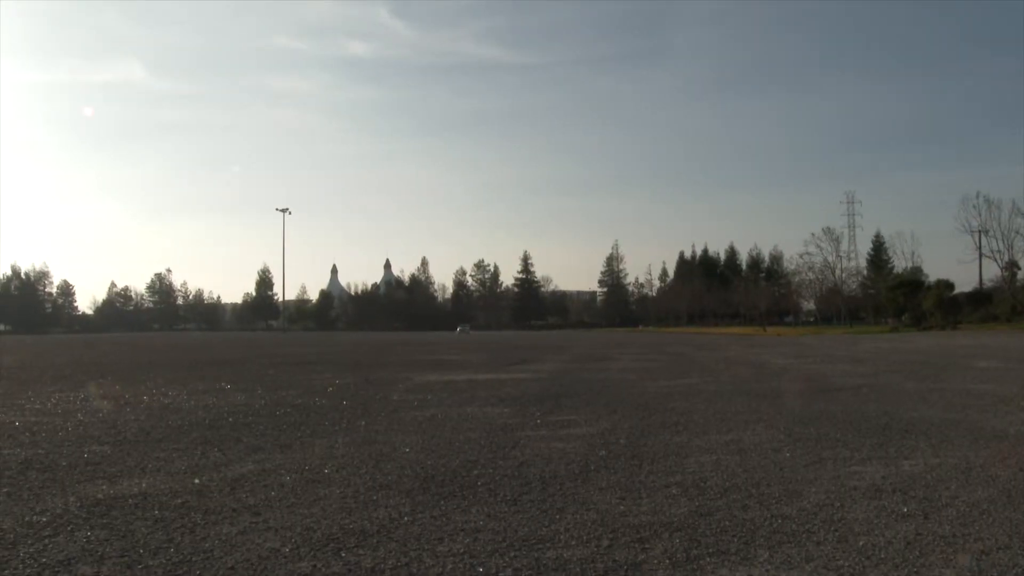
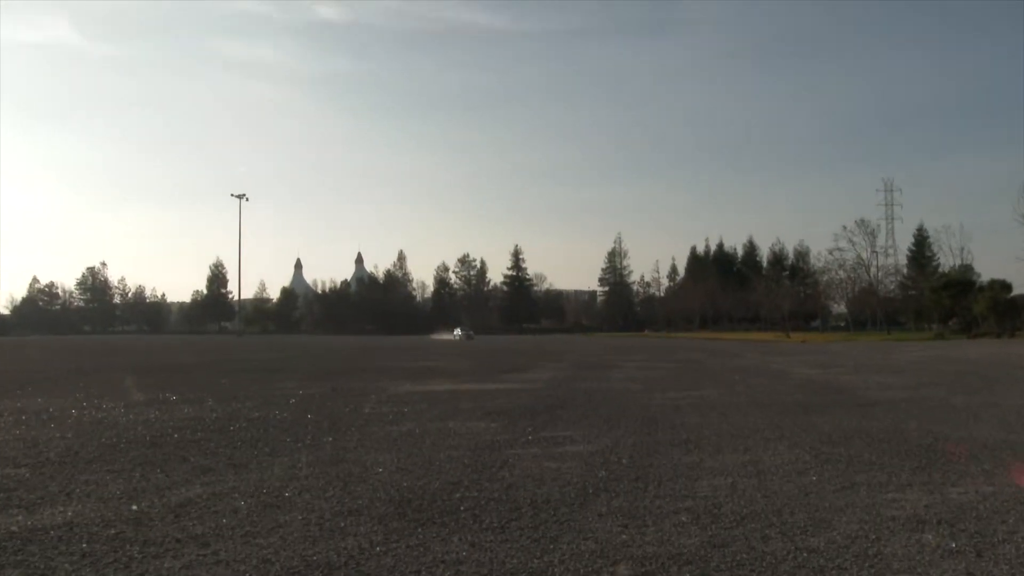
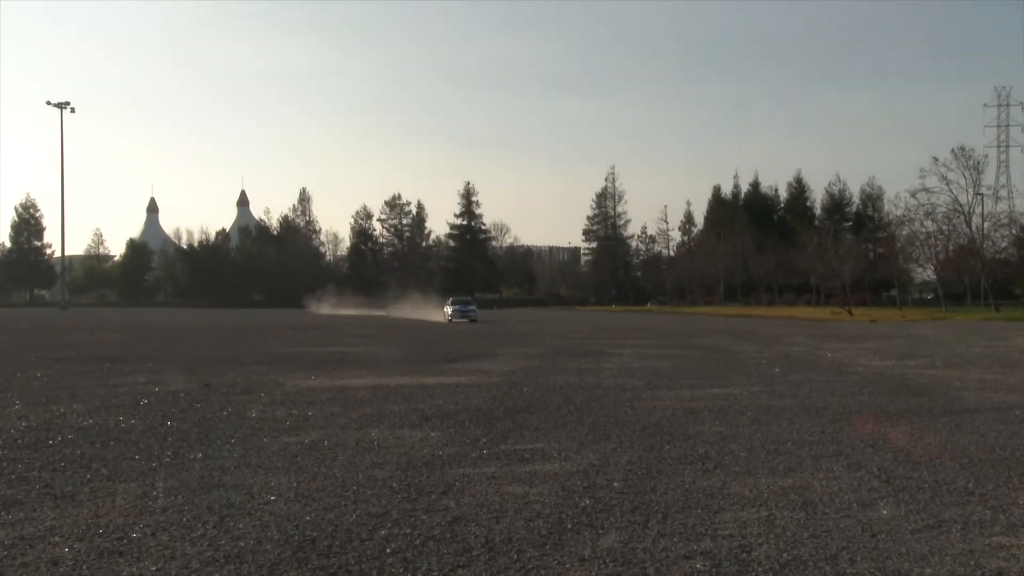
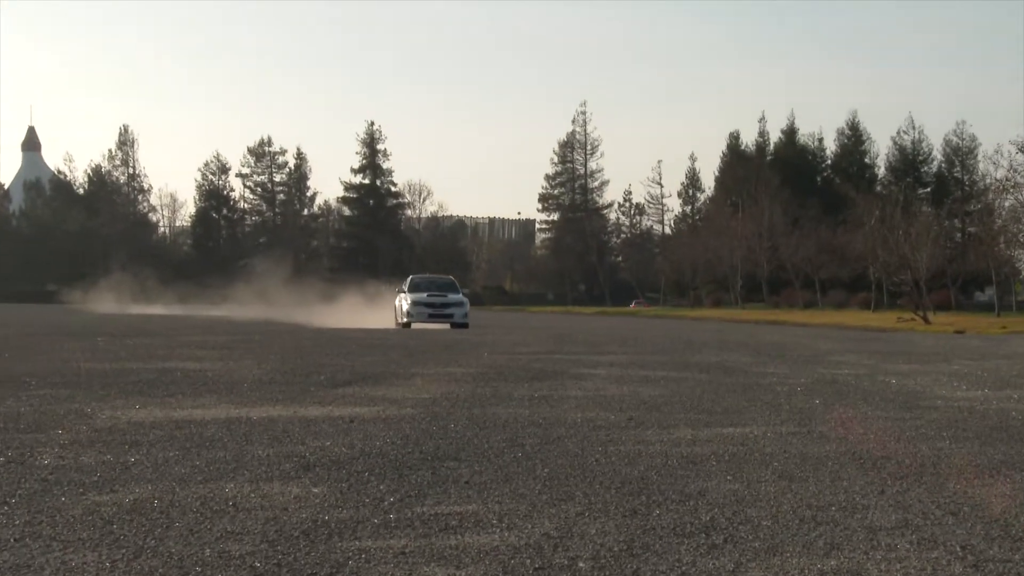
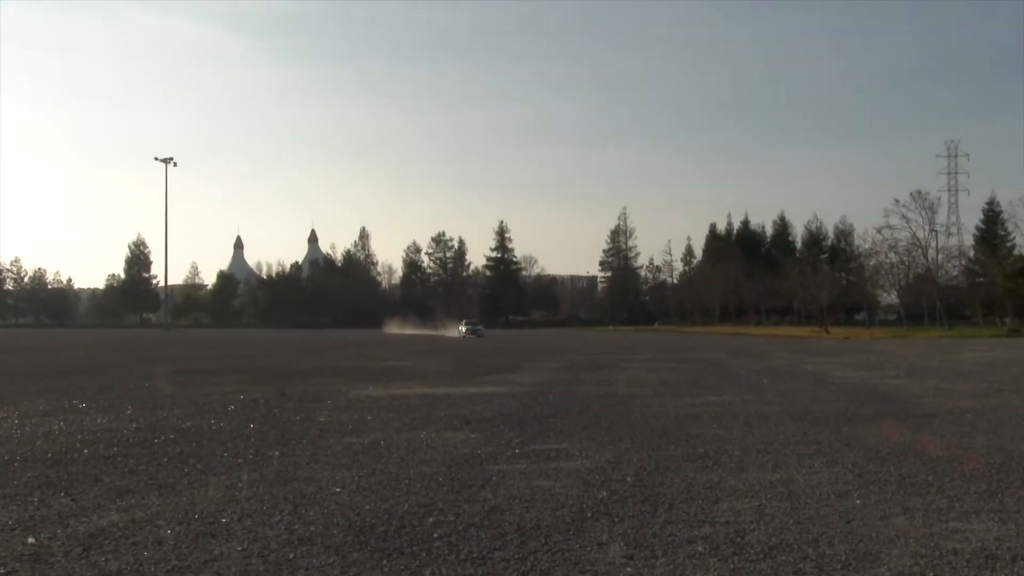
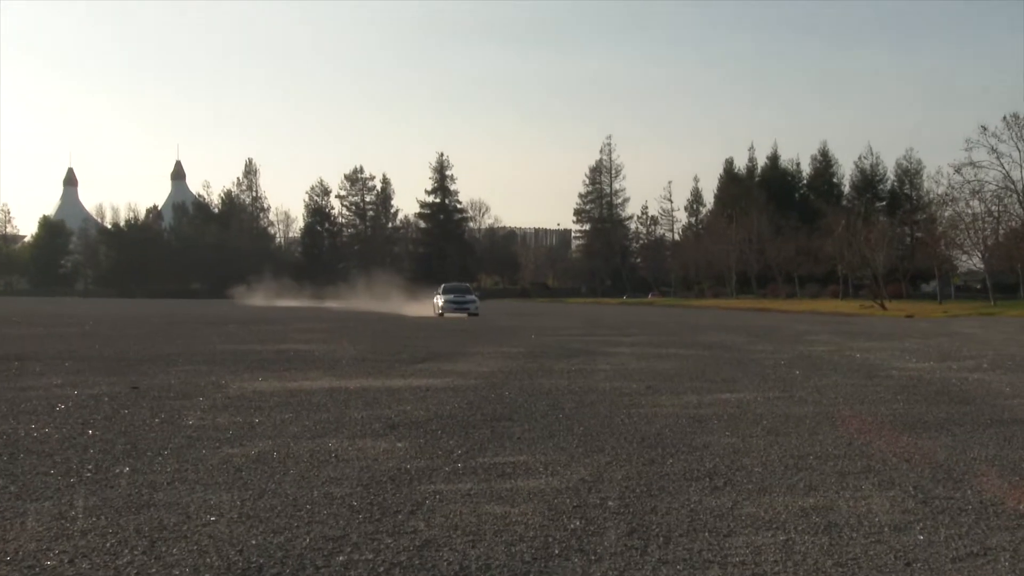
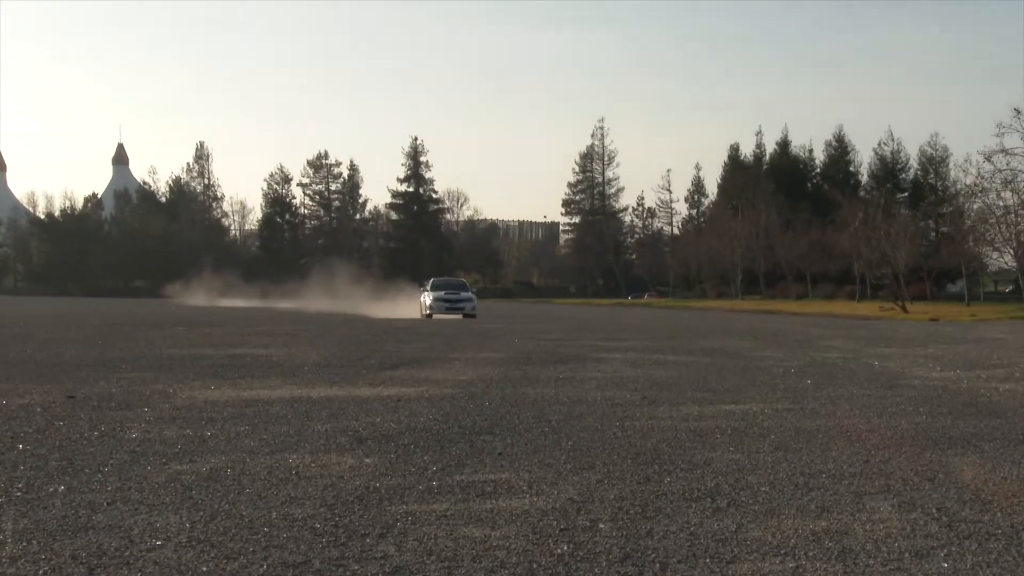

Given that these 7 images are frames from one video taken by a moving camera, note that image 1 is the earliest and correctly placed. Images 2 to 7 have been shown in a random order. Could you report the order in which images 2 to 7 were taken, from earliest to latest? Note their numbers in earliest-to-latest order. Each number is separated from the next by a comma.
2, 5, 3, 6, 7, 4
